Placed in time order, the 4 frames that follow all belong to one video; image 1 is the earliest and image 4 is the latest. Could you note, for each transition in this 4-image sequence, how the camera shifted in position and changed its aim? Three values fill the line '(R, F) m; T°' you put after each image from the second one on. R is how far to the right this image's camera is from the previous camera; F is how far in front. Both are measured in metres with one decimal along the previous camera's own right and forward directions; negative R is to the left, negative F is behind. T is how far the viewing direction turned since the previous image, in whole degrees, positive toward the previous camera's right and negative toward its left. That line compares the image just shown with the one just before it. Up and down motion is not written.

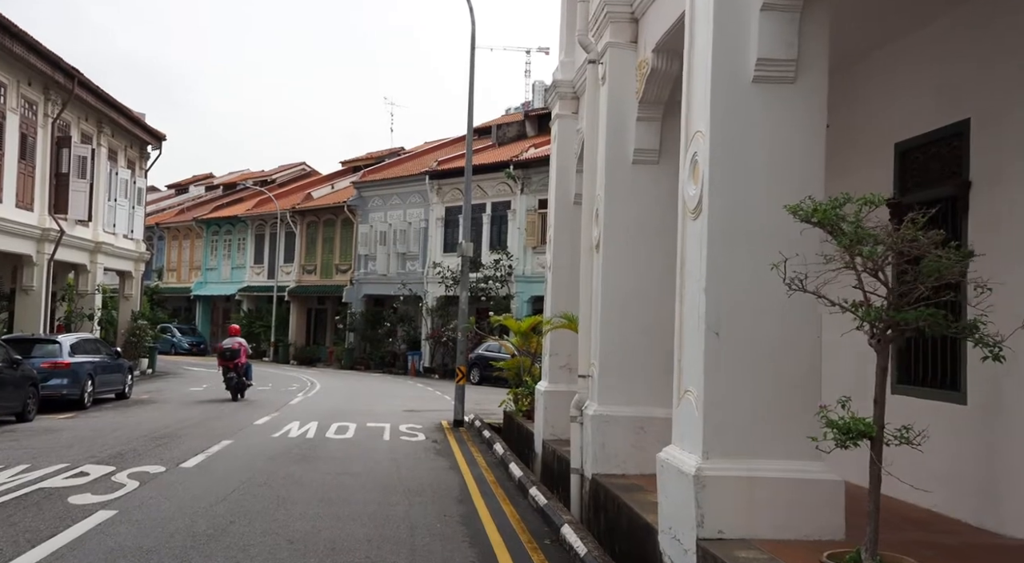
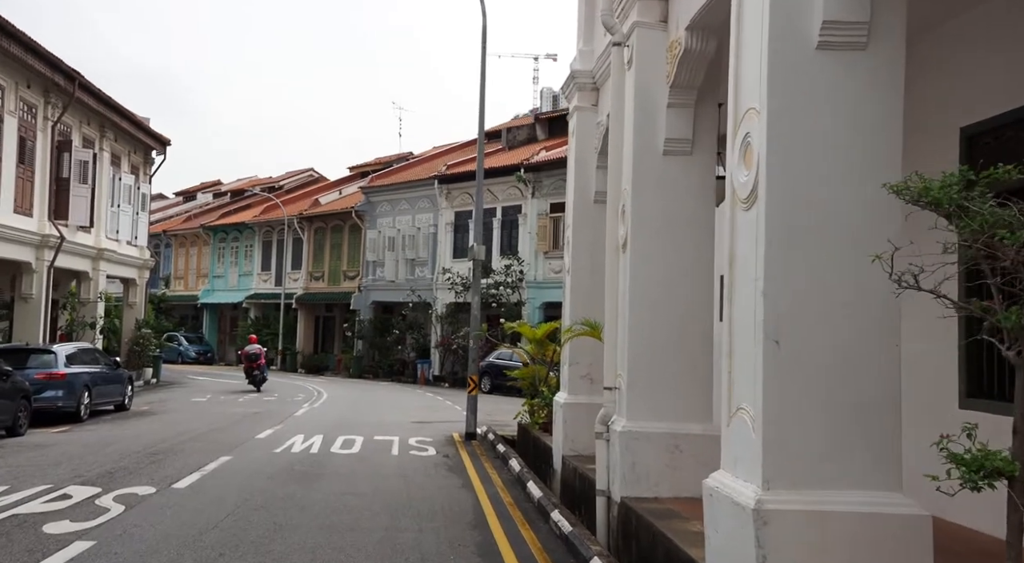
(-0.1, +0.8) m; -1°
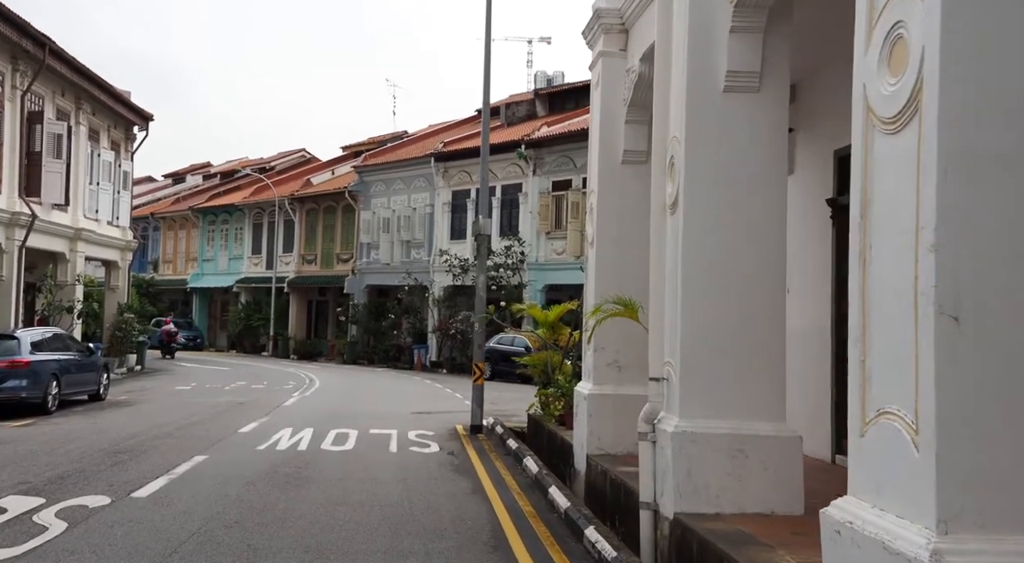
(-0.2, +1.5) m; 0°
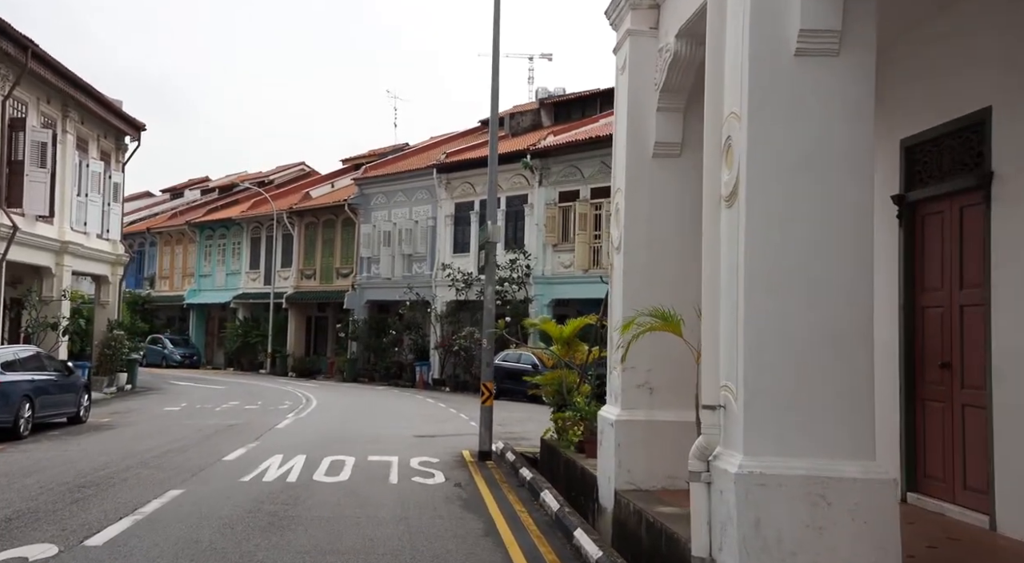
(-0.1, +1.2) m; 0°
